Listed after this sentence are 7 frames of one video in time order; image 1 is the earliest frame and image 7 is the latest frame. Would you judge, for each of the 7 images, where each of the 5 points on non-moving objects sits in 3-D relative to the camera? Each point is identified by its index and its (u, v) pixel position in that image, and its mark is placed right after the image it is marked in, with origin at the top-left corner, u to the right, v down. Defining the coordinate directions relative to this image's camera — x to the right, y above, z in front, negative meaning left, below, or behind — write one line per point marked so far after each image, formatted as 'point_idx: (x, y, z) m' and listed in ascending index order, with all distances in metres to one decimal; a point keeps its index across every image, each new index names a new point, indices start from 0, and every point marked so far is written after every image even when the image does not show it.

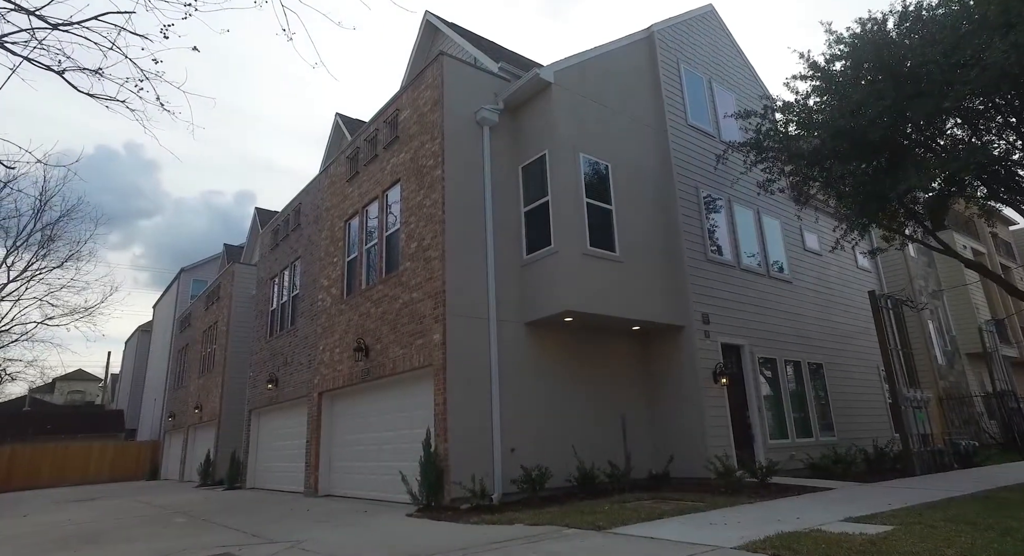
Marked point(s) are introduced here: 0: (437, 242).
0: (-1.2, +0.6, +9.5) m
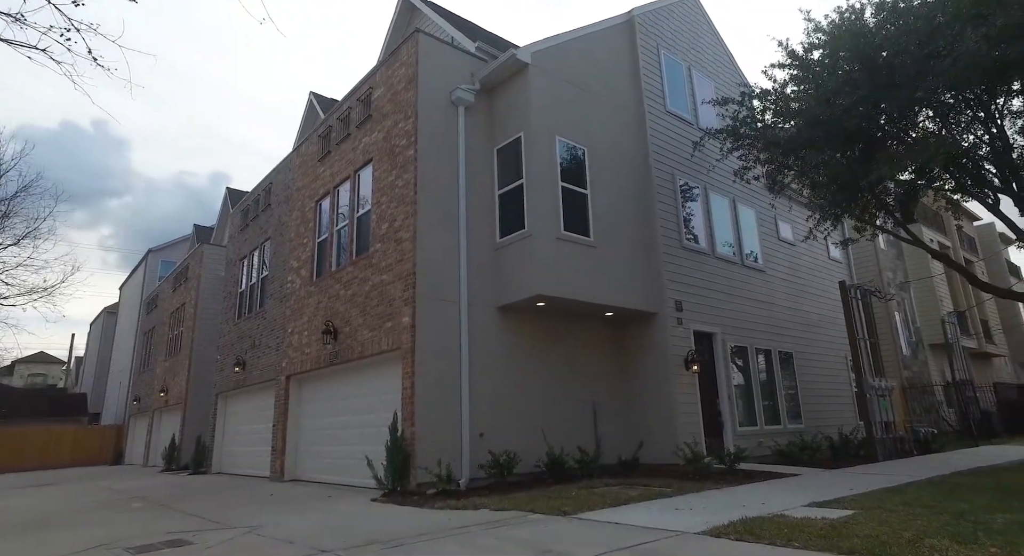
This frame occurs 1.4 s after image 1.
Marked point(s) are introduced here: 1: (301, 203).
0: (-1.6, +0.8, +9.3) m
1: (-4.5, +1.6, +12.8) m
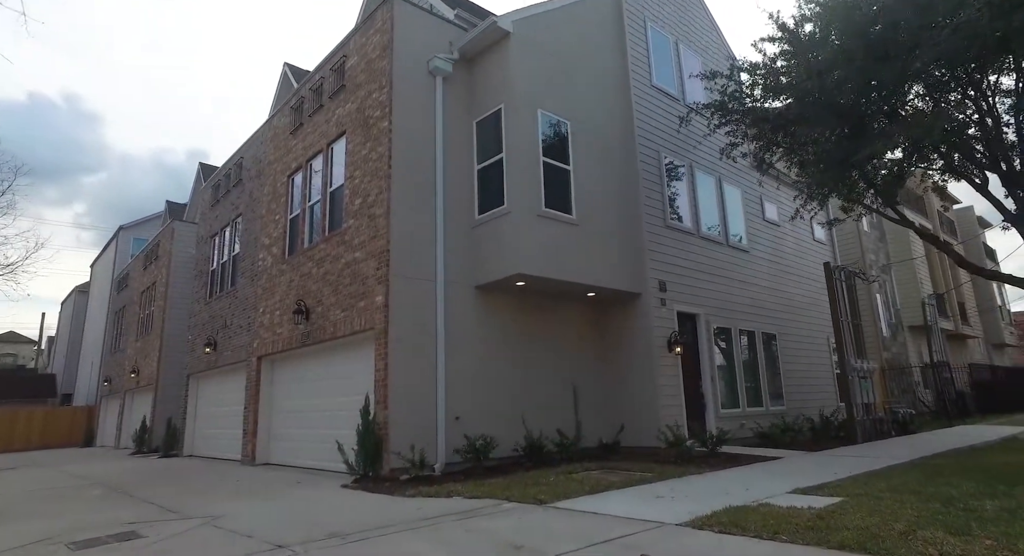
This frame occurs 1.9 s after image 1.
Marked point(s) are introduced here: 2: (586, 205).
0: (-1.9, +1.2, +8.9) m
1: (-4.9, +2.0, +12.3) m
2: (+1.2, +1.2, +10.2) m
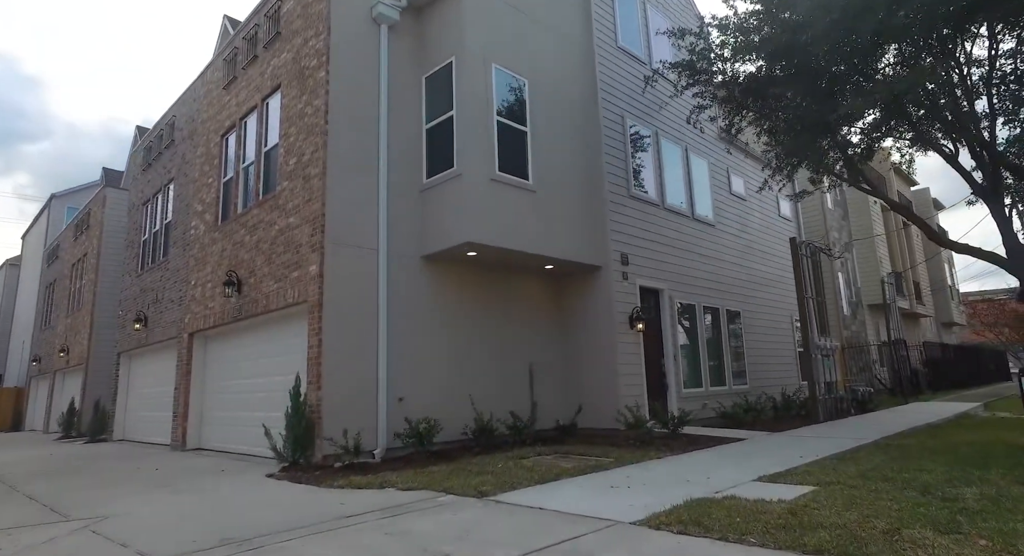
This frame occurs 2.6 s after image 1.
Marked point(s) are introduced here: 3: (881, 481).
0: (-2.6, +1.6, +8.0) m
1: (-5.7, +2.6, +11.2) m
2: (+0.5, +1.7, +9.5) m
3: (+3.0, -1.7, +5.0) m
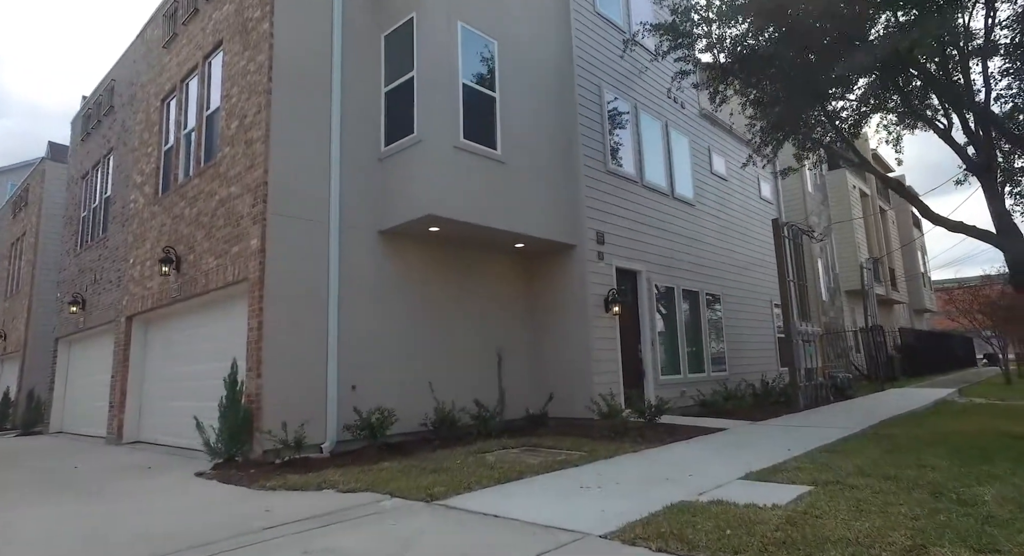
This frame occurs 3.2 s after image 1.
0: (-3.0, +1.9, +7.2) m
1: (-6.2, +3.0, +10.2) m
2: (0.0, +2.0, +8.7) m
3: (+2.7, -1.5, +4.4) m
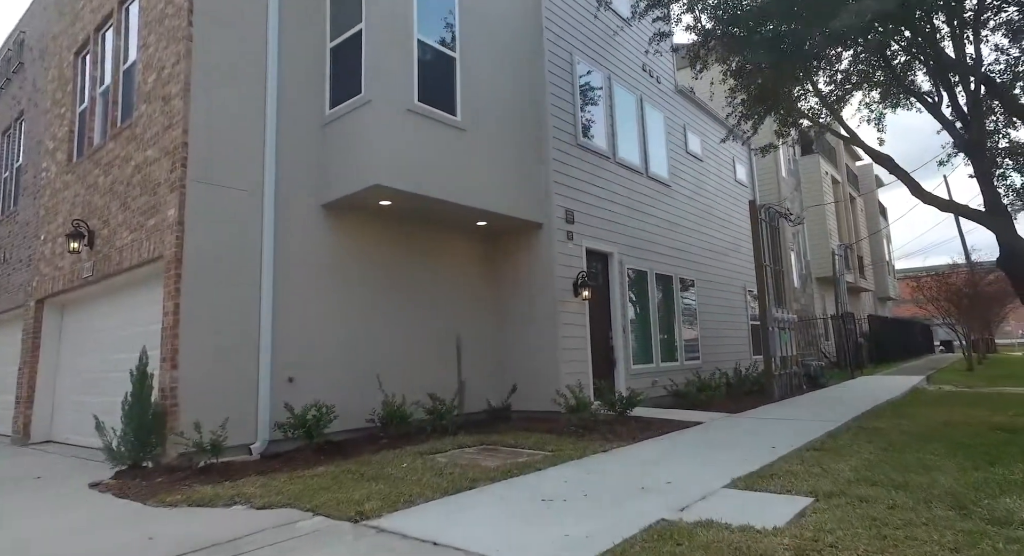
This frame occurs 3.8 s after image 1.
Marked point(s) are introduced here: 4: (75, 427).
0: (-3.4, +2.1, +6.2) m
1: (-6.8, +3.3, +9.1) m
2: (-0.5, +2.2, +7.9) m
3: (+2.4, -1.3, +3.8) m
4: (-5.7, -1.9, +8.0) m
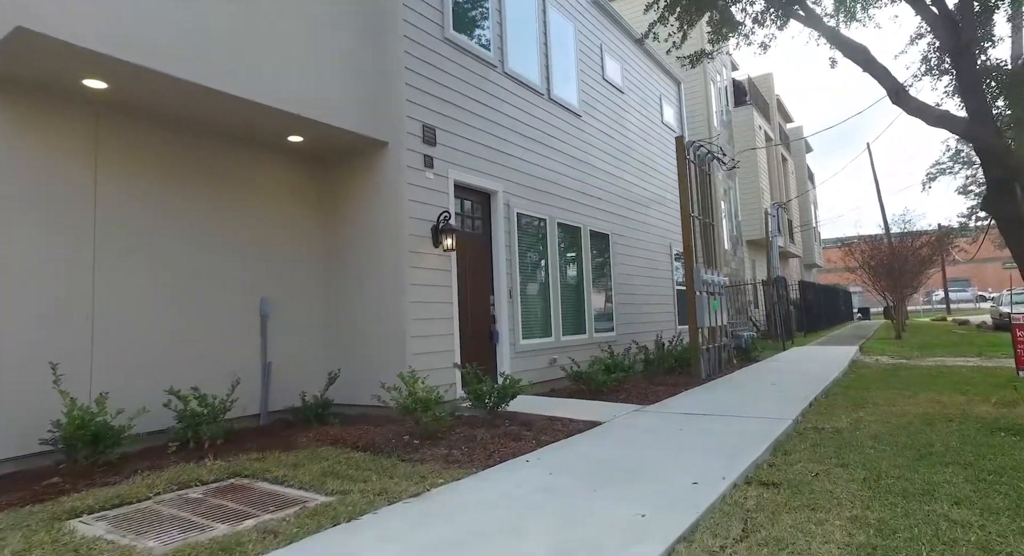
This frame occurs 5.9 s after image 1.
0: (-4.8, +2.6, +3.1) m
1: (-8.5, +3.9, +5.6) m
2: (-2.1, +2.8, +5.1) m
3: (+1.2, -1.0, +1.5) m
4: (-7.3, -1.4, +4.8) m
